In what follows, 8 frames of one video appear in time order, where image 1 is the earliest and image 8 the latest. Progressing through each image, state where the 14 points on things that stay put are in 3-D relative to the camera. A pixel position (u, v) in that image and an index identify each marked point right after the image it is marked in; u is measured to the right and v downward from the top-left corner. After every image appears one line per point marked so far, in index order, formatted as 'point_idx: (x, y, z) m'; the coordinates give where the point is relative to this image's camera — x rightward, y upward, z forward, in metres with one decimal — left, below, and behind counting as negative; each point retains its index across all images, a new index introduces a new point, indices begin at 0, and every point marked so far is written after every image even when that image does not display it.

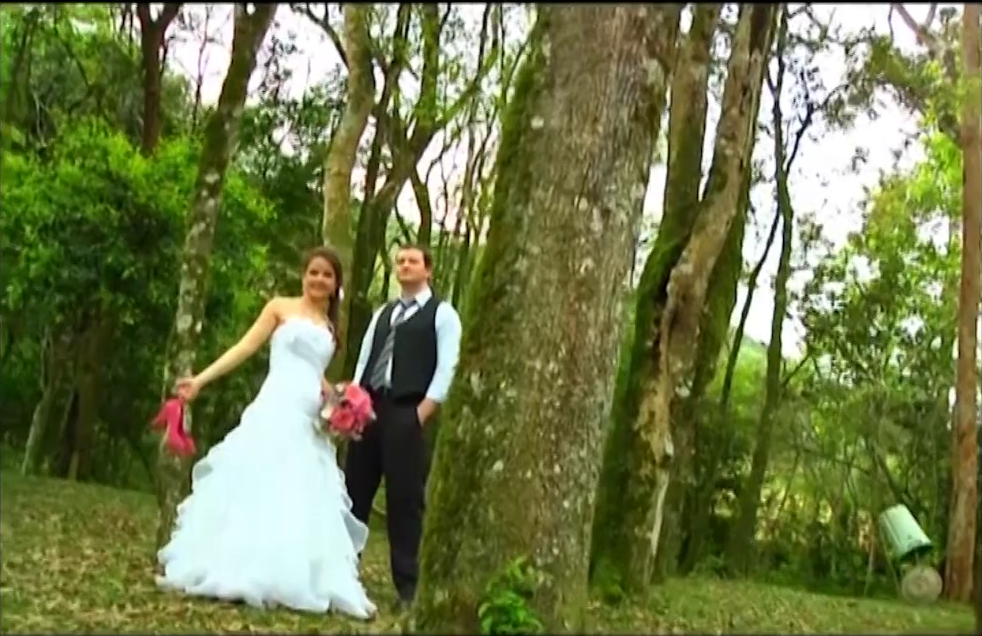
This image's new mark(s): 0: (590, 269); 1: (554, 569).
0: (+0.6, +0.3, +5.9) m
1: (+0.4, -1.4, +5.7) m
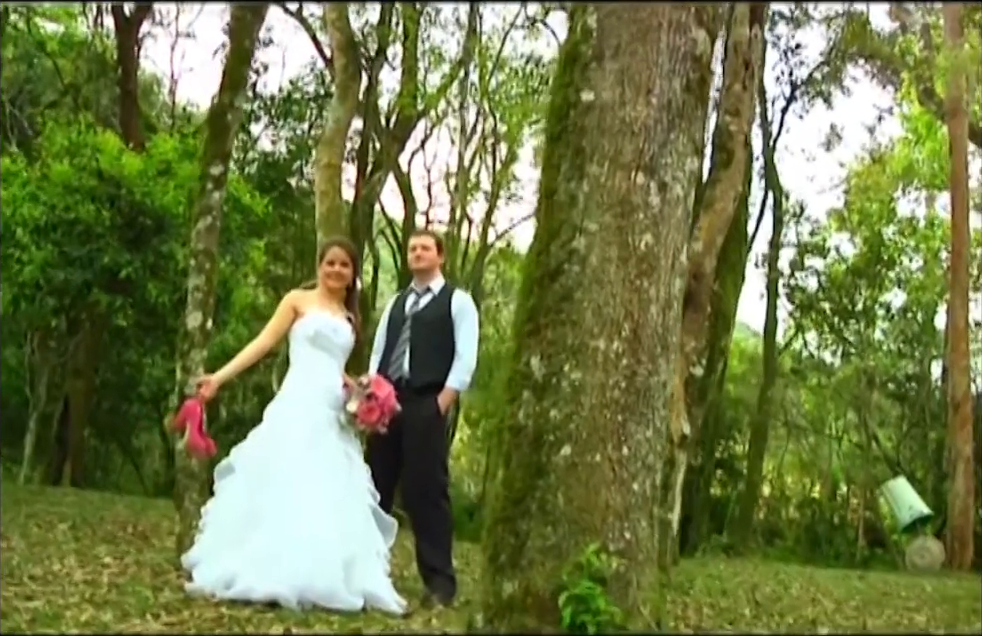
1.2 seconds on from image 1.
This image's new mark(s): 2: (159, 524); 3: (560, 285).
0: (+0.9, +0.4, +5.7) m
1: (+0.8, -1.3, +5.6) m
2: (-4.1, -2.6, +12.4) m
3: (+0.4, +0.2, +5.7) m
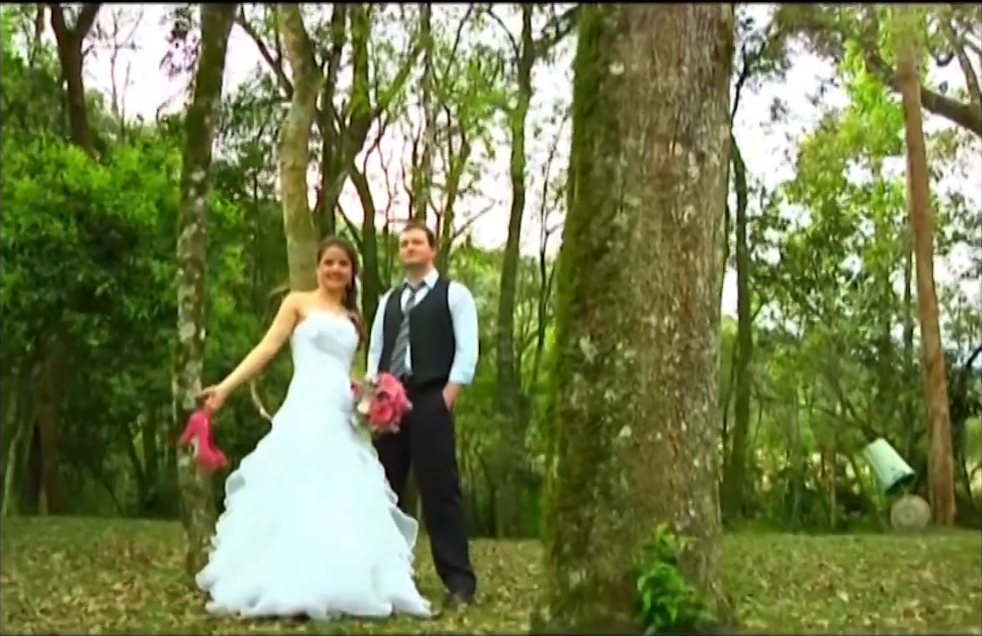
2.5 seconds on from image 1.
0: (+1.1, +0.6, +5.6) m
1: (+1.1, -1.2, +5.5) m
2: (-4.0, -2.7, +12.0) m
3: (+0.6, +0.3, +5.6) m
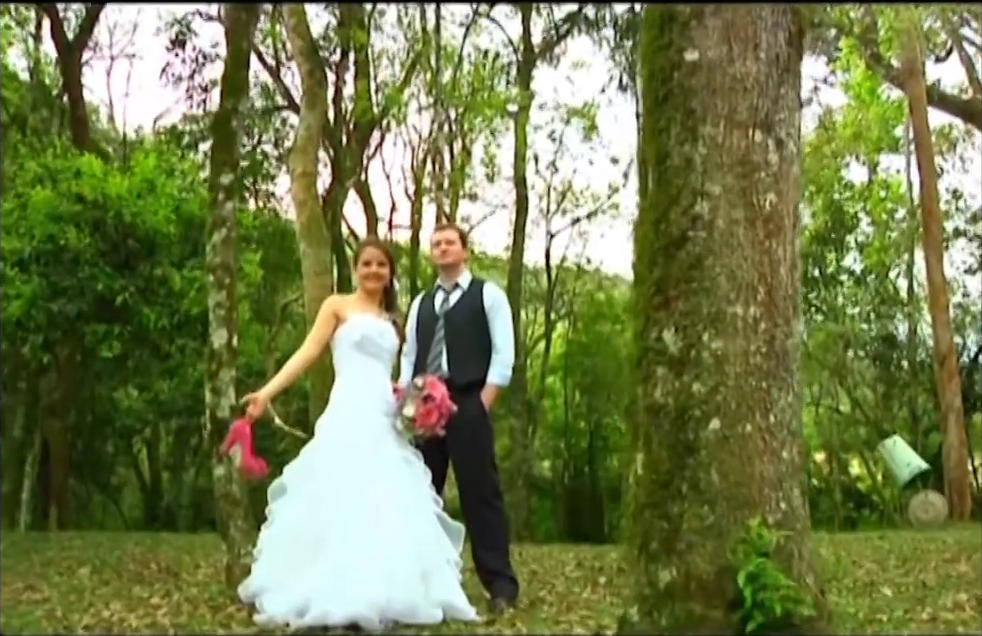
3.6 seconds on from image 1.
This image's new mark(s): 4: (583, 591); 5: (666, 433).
0: (+1.6, +0.6, +5.5) m
1: (+1.6, -1.1, +5.3) m
2: (-3.6, -2.8, +11.8) m
3: (+1.1, +0.3, +5.5) m
4: (+0.9, -2.8, +10.1) m
5: (+0.9, -0.6, +5.4) m
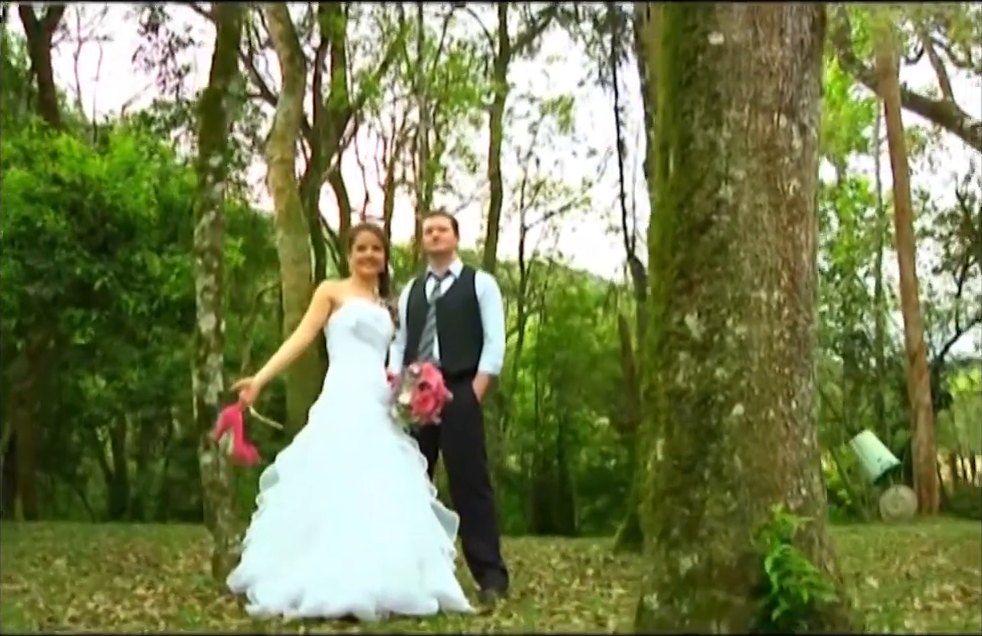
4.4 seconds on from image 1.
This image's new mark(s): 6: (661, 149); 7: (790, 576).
0: (+1.7, +0.7, +5.5) m
1: (+1.7, -1.0, +5.3) m
2: (-3.8, -2.7, +11.5) m
3: (+1.2, +0.4, +5.4) m
4: (+0.8, -2.7, +10.1) m
5: (+1.1, -0.5, +5.4) m
6: (+1.0, +1.0, +5.7) m
7: (+1.5, -1.3, +5.1) m
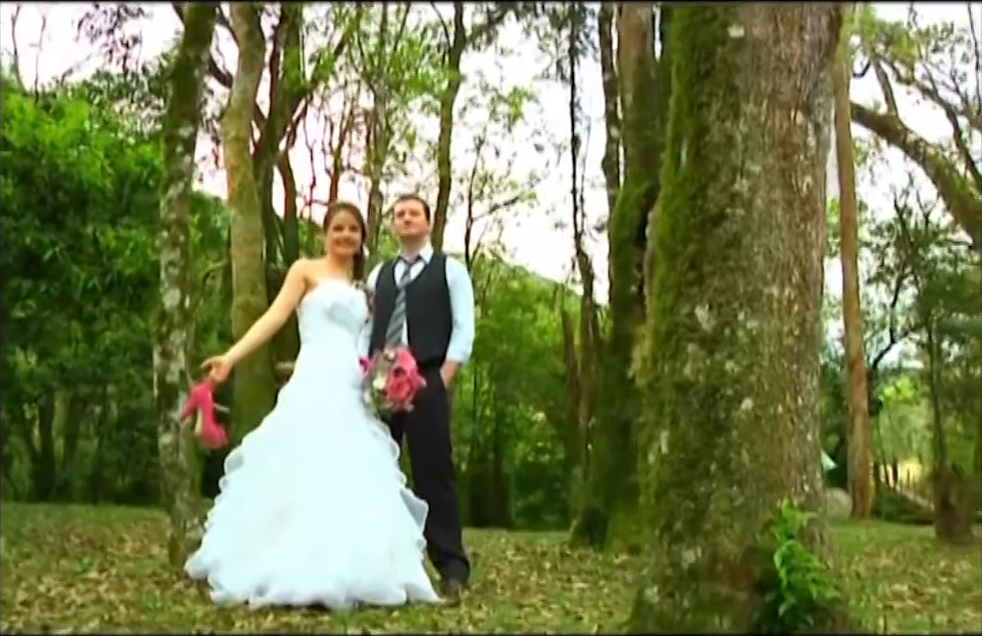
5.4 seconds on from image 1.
0: (+1.8, +0.7, +5.5) m
1: (+1.7, -1.0, +5.3) m
2: (-4.3, -2.4, +11.1) m
3: (+1.3, +0.5, +5.4) m
4: (+0.4, -2.6, +10.0) m
5: (+1.1, -0.5, +5.3) m
6: (+1.0, +1.0, +5.7) m
7: (+1.5, -1.3, +5.1) m
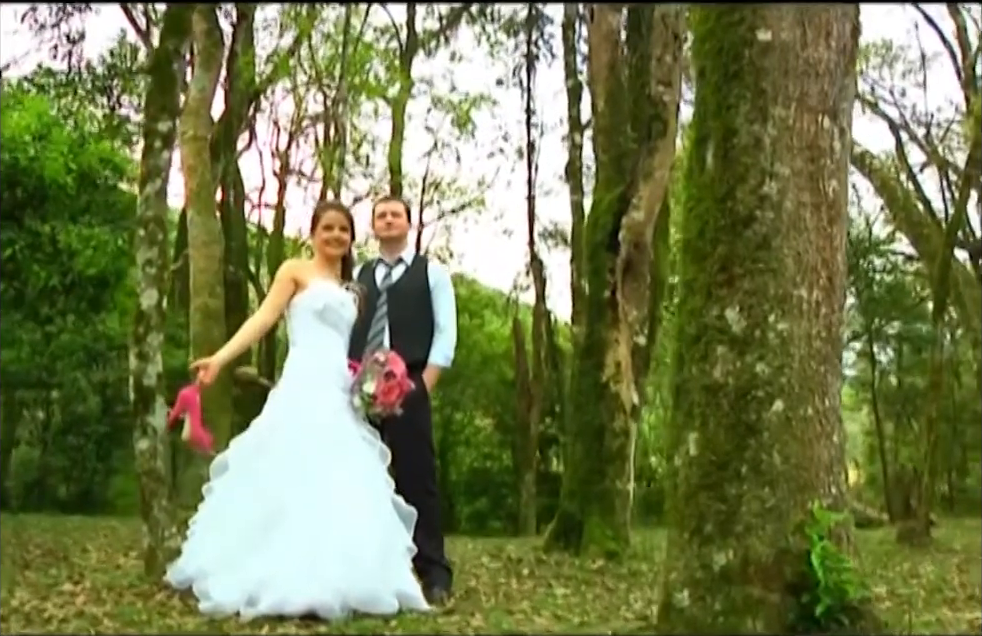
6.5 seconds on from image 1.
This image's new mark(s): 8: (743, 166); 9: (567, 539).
0: (+1.9, +0.7, +5.5) m
1: (+1.8, -1.0, +5.4) m
2: (-4.6, -2.4, +10.7) m
3: (+1.4, +0.5, +5.4) m
4: (+0.2, -2.6, +9.9) m
5: (+1.3, -0.5, +5.3) m
6: (+1.2, +1.0, +5.7) m
7: (+1.7, -1.3, +5.1) m
8: (+1.4, +0.8, +5.5) m
9: (+0.9, -2.6, +11.6) m
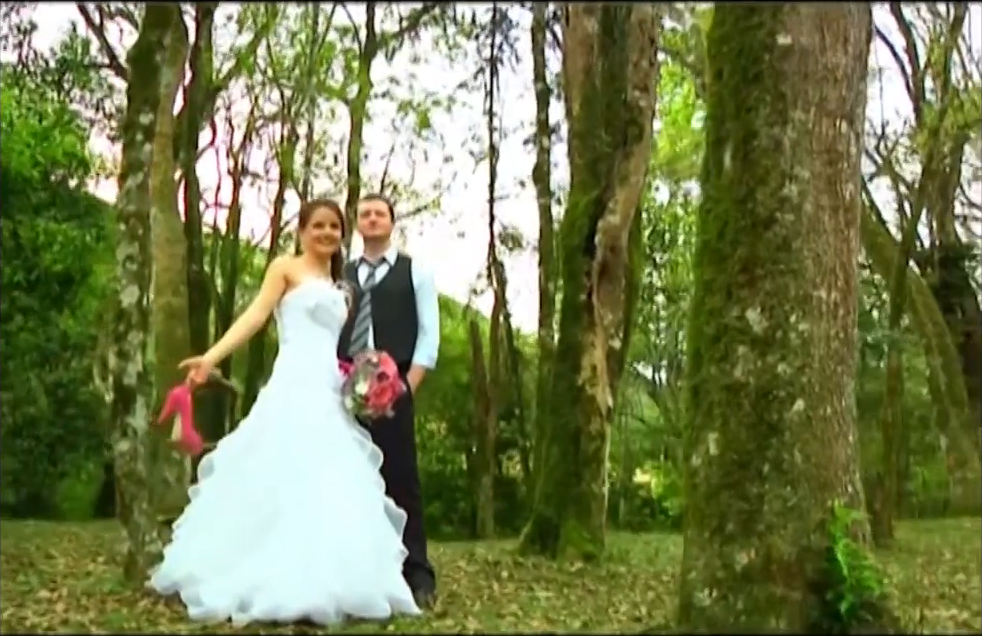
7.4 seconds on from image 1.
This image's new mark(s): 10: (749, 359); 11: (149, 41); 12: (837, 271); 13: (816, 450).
0: (+2.0, +0.7, +5.6) m
1: (+2.0, -1.0, +5.4) m
2: (-4.8, -2.4, +10.3) m
3: (+1.5, +0.5, +5.4) m
4: (0.0, -2.6, +9.9) m
5: (+1.4, -0.5, +5.3) m
6: (+1.3, +1.0, +5.7) m
7: (+1.8, -1.3, +5.2) m
8: (+1.5, +0.8, +5.5) m
9: (+0.6, -2.6, +11.6) m
10: (+1.4, -0.2, +5.4) m
11: (-3.0, +2.4, +8.7) m
12: (+1.9, +0.3, +5.5) m
13: (+1.7, -0.7, +5.3) m
